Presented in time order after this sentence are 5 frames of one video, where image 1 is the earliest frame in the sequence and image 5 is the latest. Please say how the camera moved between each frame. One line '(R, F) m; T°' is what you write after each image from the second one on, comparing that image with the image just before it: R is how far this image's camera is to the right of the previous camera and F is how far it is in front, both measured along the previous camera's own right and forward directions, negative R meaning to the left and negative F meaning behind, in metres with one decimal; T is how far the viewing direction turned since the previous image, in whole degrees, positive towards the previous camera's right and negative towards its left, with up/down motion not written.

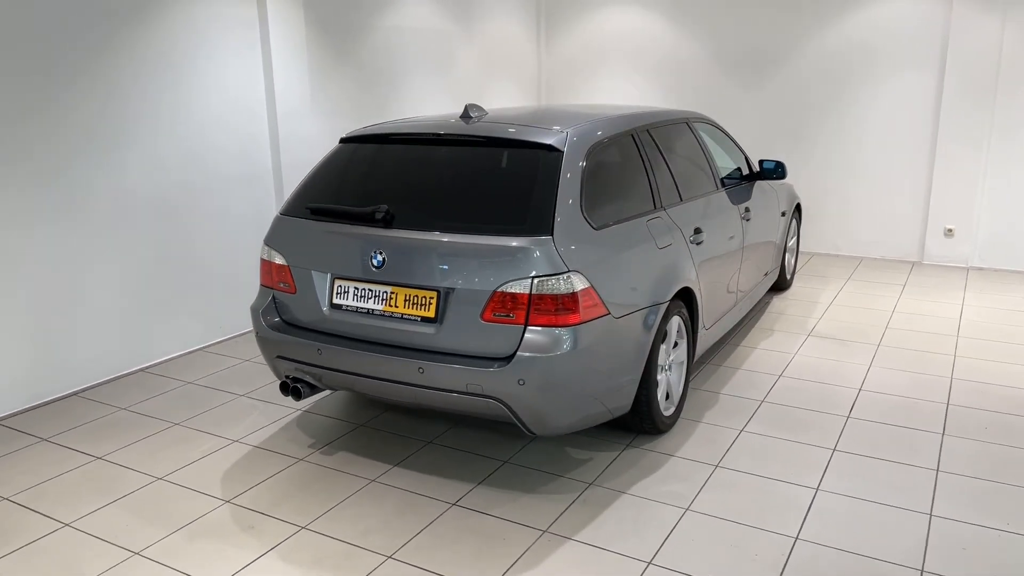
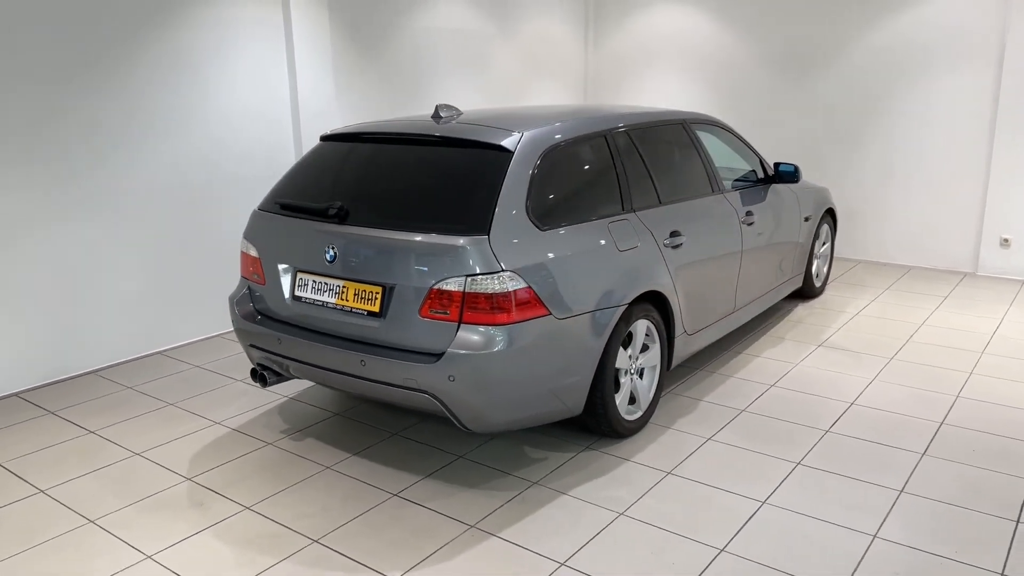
(+0.5, 0.0) m; -7°
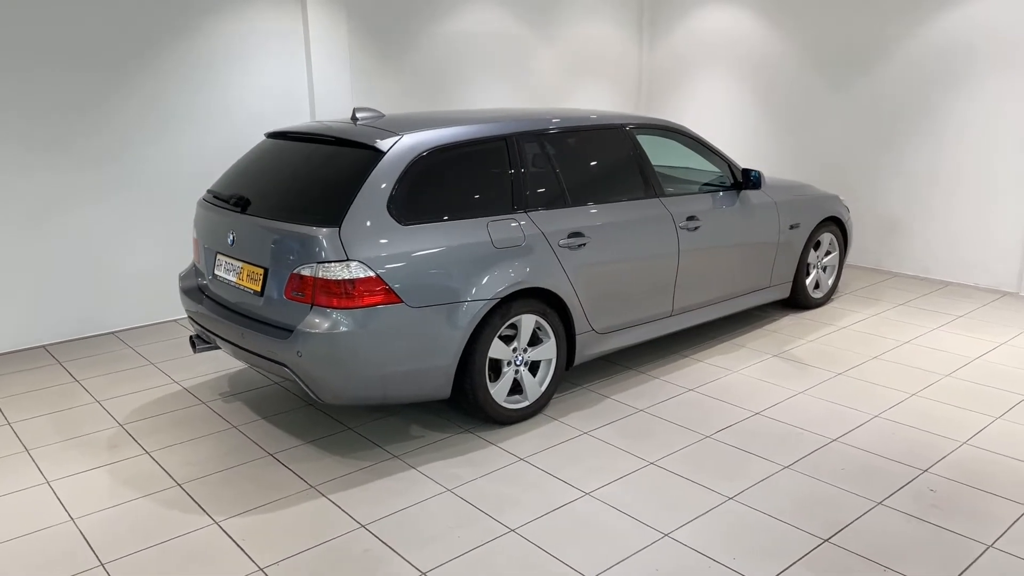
(+1.1, -0.1) m; -11°
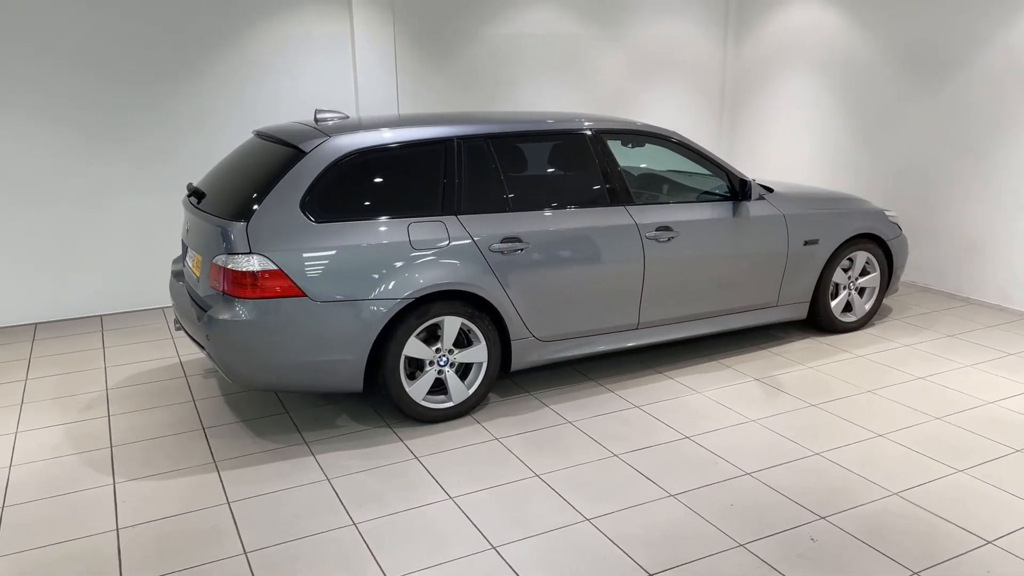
(+1.0, +0.1) m; -12°
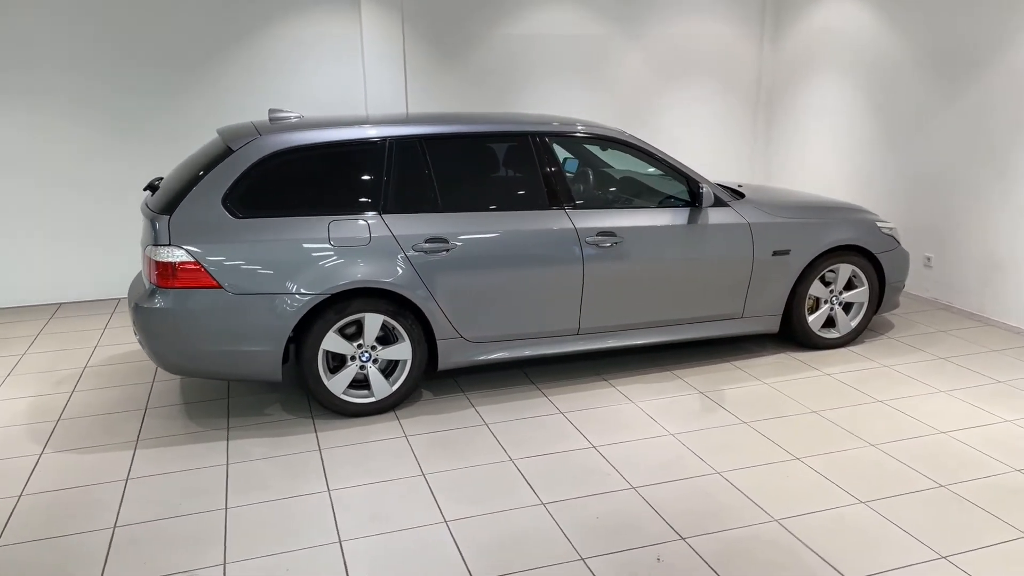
(+0.8, 0.0) m; -7°
